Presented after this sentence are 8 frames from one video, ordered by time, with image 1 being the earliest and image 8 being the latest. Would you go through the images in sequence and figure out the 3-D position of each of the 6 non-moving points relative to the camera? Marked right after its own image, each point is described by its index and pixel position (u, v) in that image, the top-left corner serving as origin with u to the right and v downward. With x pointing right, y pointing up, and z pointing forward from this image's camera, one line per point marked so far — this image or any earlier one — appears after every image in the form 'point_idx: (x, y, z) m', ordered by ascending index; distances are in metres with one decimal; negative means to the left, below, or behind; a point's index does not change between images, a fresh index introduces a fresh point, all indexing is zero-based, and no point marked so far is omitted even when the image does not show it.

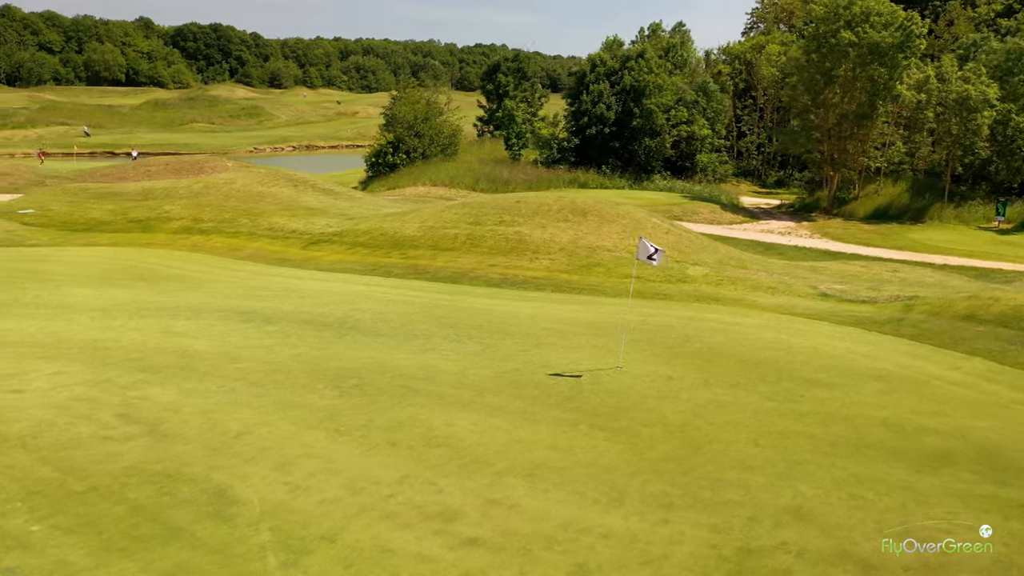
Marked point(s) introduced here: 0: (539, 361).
0: (+0.4, -1.5, +16.1) m
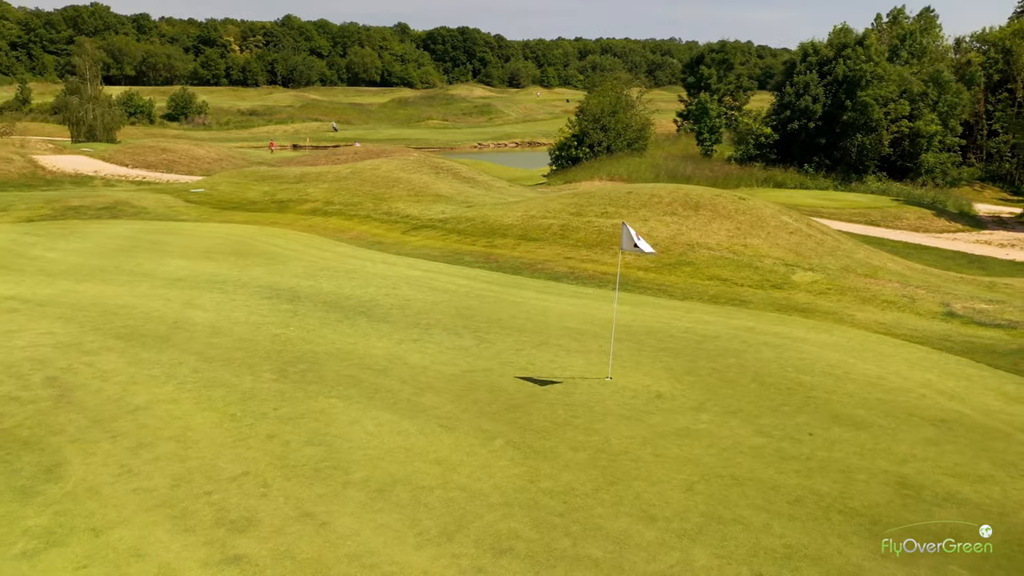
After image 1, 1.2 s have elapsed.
0: (+0.1, -1.3, +14.2) m
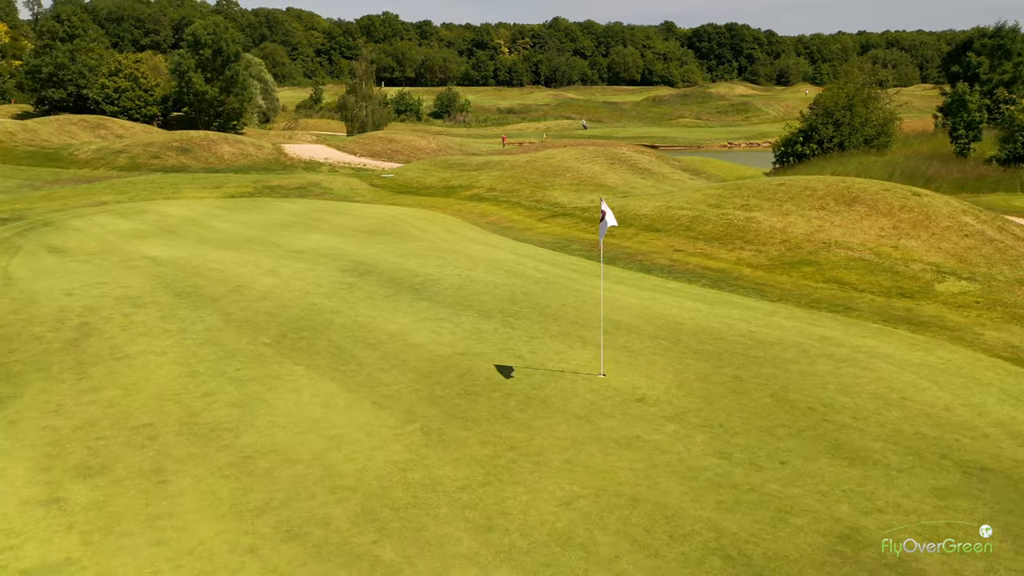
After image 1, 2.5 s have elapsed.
0: (+0.1, -1.0, +13.1) m
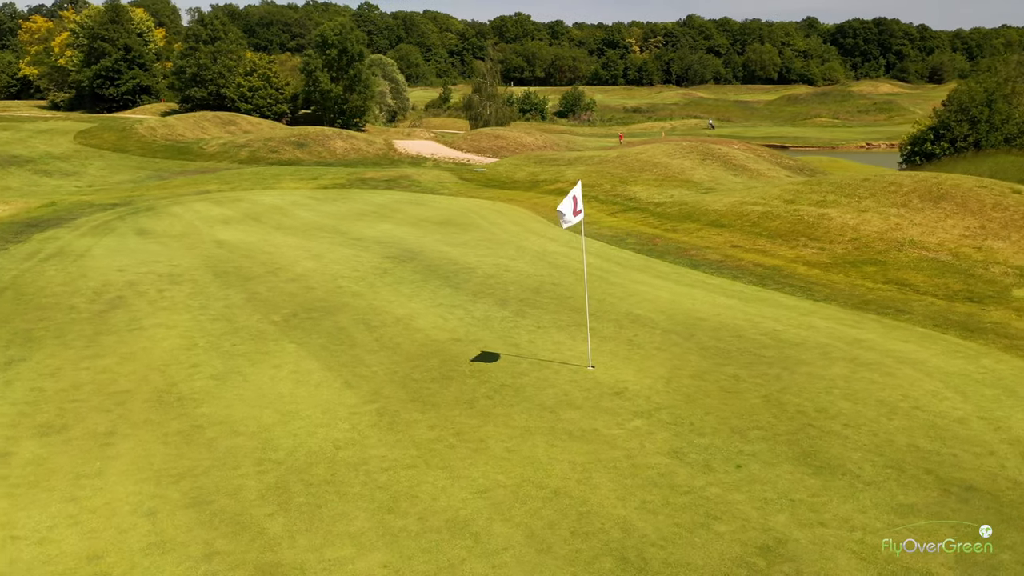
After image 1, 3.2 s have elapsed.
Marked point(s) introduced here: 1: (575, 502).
0: (0.0, -0.8, +12.7) m
1: (+0.6, -2.0, +7.6) m
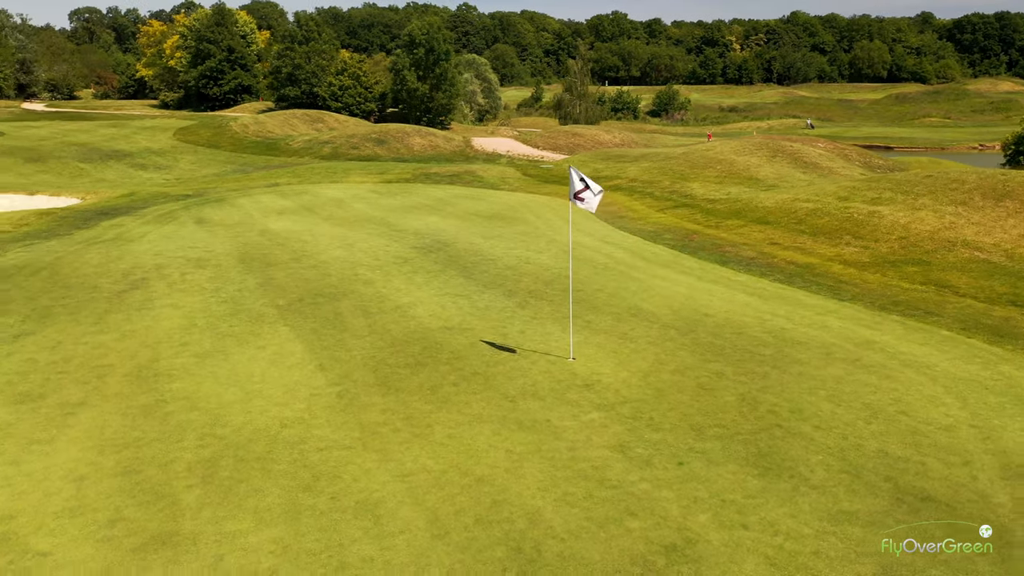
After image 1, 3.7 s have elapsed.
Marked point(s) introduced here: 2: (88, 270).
0: (-0.1, -0.6, +12.5) m
1: (-0.2, -1.8, +7.4) m
2: (-8.3, +0.4, +16.0) m
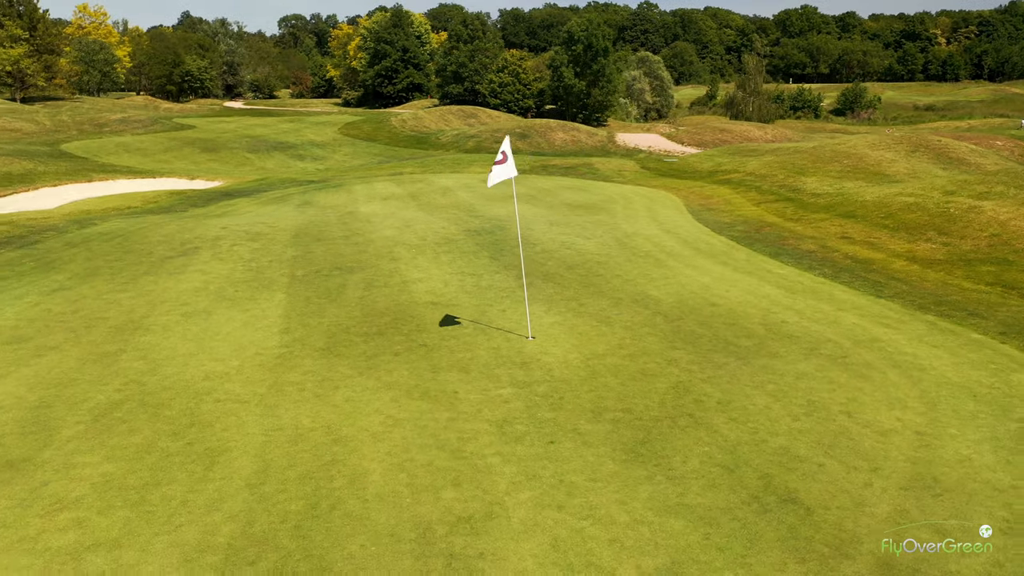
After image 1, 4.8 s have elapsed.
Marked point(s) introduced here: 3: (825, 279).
0: (-0.4, -0.3, +12.4) m
1: (-1.5, -1.5, +7.4) m
2: (-7.6, +1.0, +17.4) m
3: (+5.4, +0.1, +14.2) m
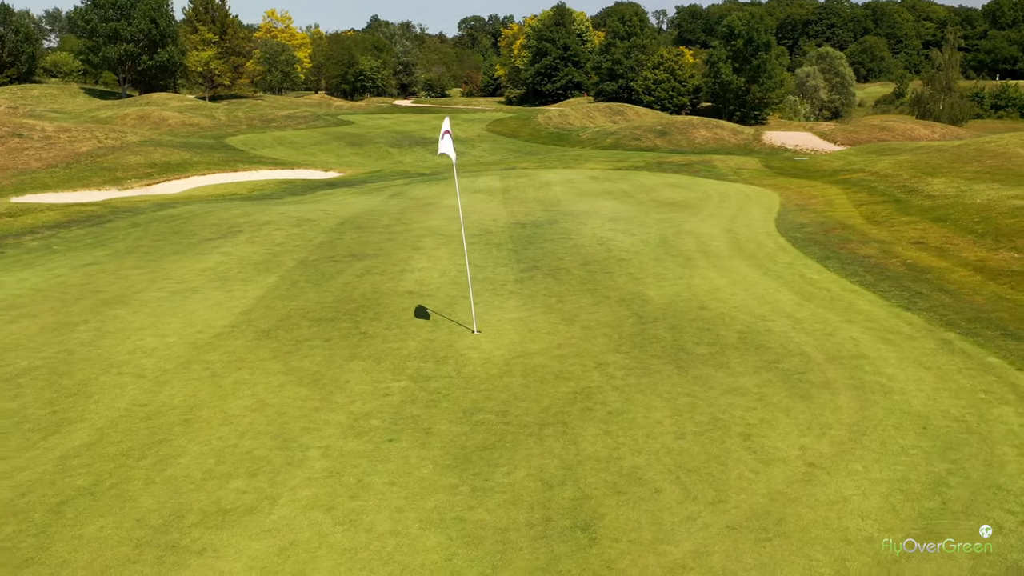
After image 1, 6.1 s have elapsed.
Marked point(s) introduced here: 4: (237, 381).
0: (-0.7, -0.2, +11.9) m
1: (-2.9, -1.3, +7.3) m
2: (-6.7, +1.5, +18.3) m
3: (+5.3, 0.0, +12.5) m
4: (-2.7, -1.0, +8.6) m
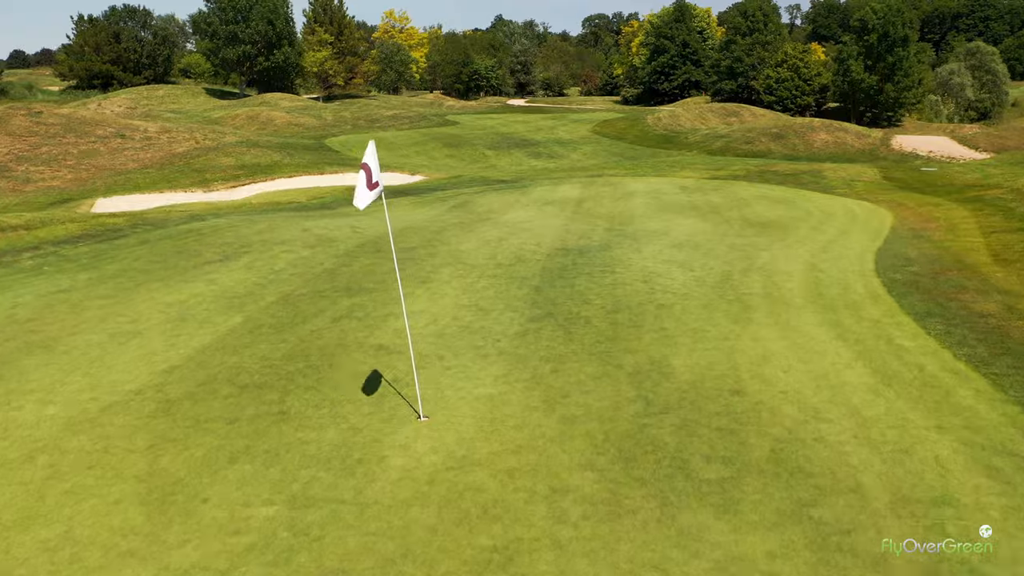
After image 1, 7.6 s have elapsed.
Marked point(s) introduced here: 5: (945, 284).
0: (-0.9, -0.9, +9.6) m
1: (-3.8, -1.9, +5.3) m
2: (-5.9, +1.0, +16.7) m
3: (+5.2, -0.9, +9.3) m
4: (-3.4, -1.6, +6.6) m
5: (+6.8, 0.0, +13.0) m
